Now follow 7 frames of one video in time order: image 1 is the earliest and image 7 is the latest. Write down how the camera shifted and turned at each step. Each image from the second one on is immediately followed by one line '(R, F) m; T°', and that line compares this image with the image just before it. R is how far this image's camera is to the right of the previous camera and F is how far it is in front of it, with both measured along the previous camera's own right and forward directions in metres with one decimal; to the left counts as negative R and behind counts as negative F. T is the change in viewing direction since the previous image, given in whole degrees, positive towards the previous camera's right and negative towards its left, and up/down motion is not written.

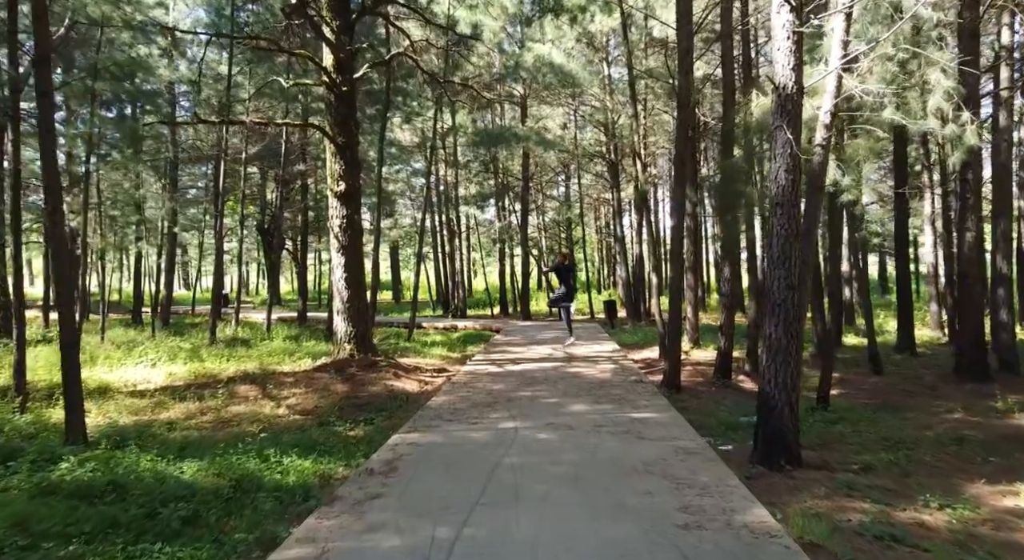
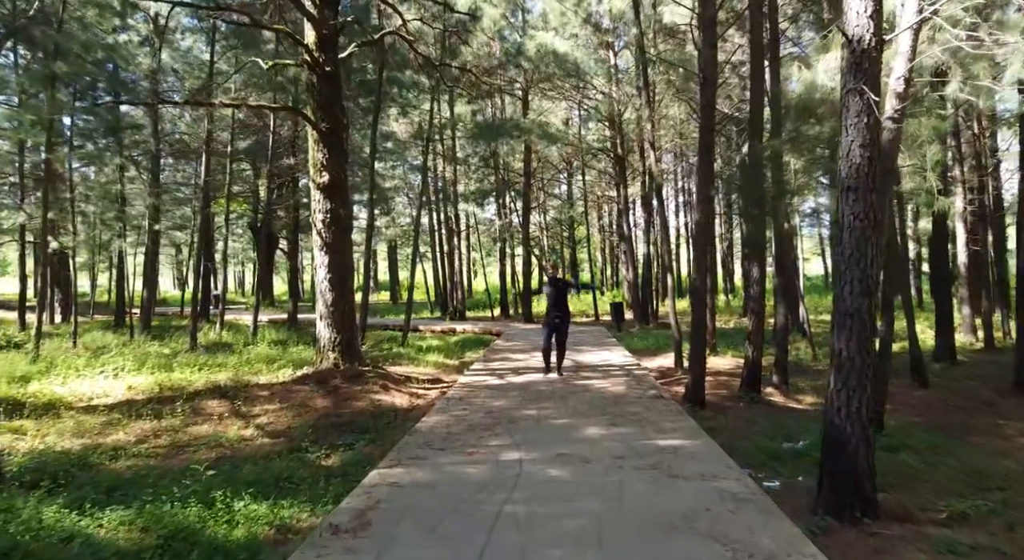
(0.0, +1.1) m; 0°
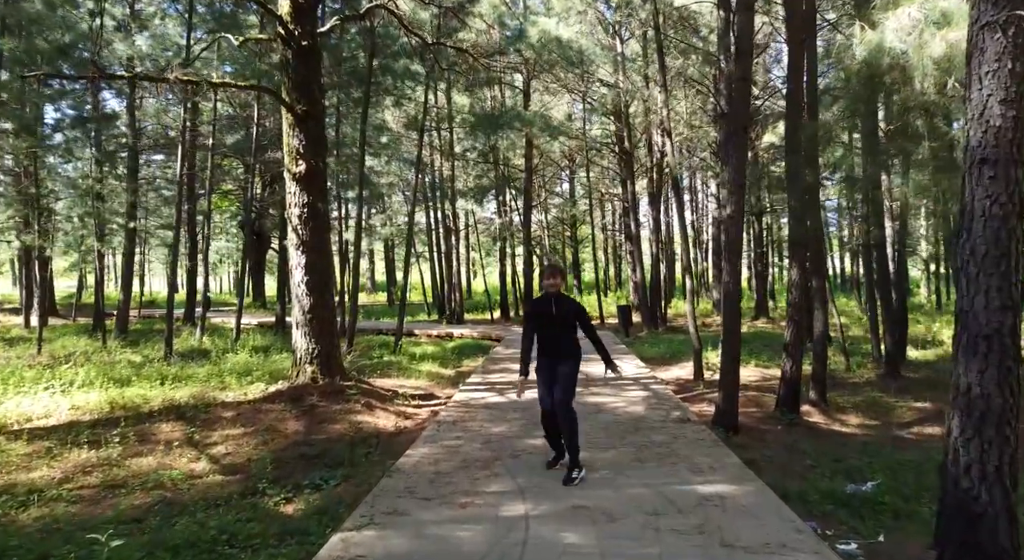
(0.0, +1.2) m; 0°
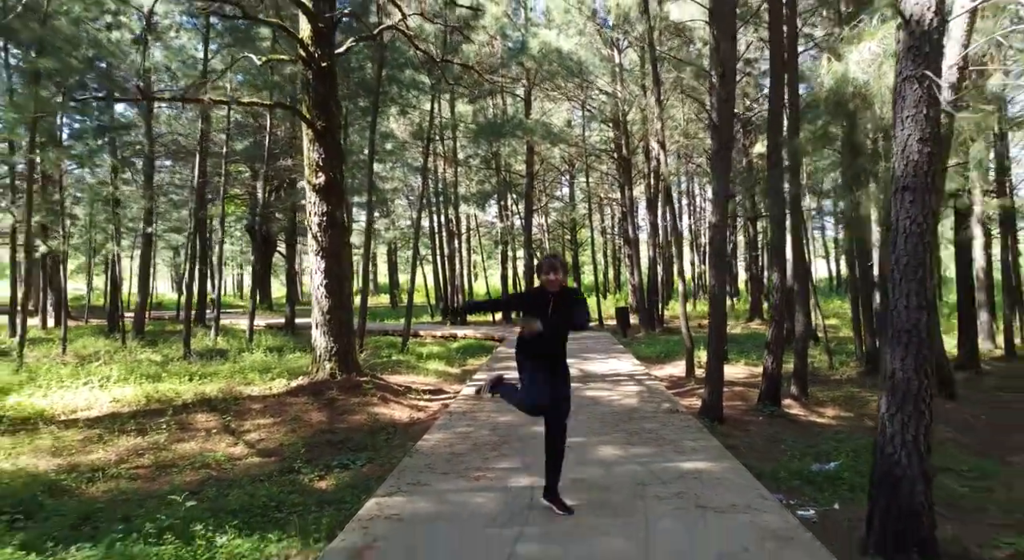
(-0.1, -0.7) m; 0°
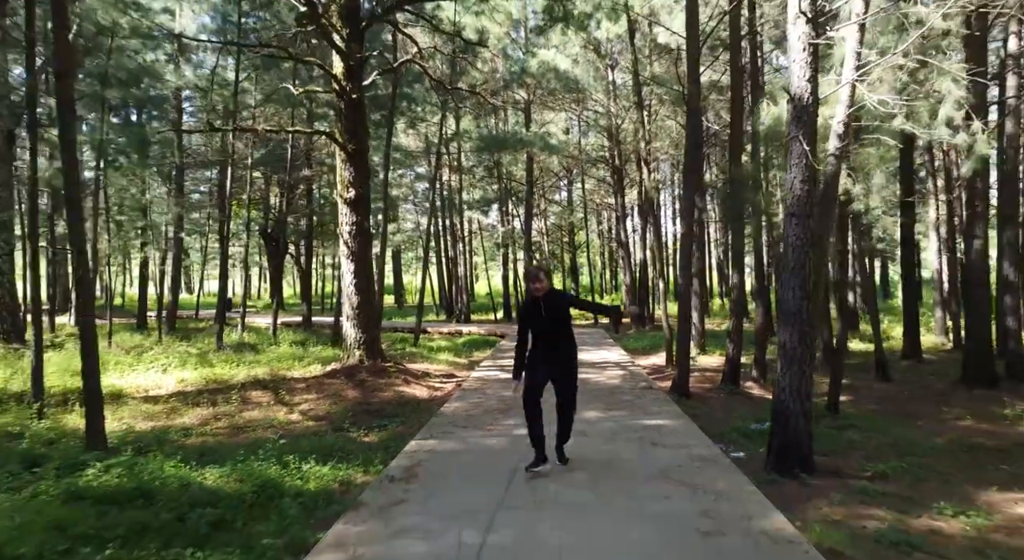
(0.0, -1.7) m; 0°
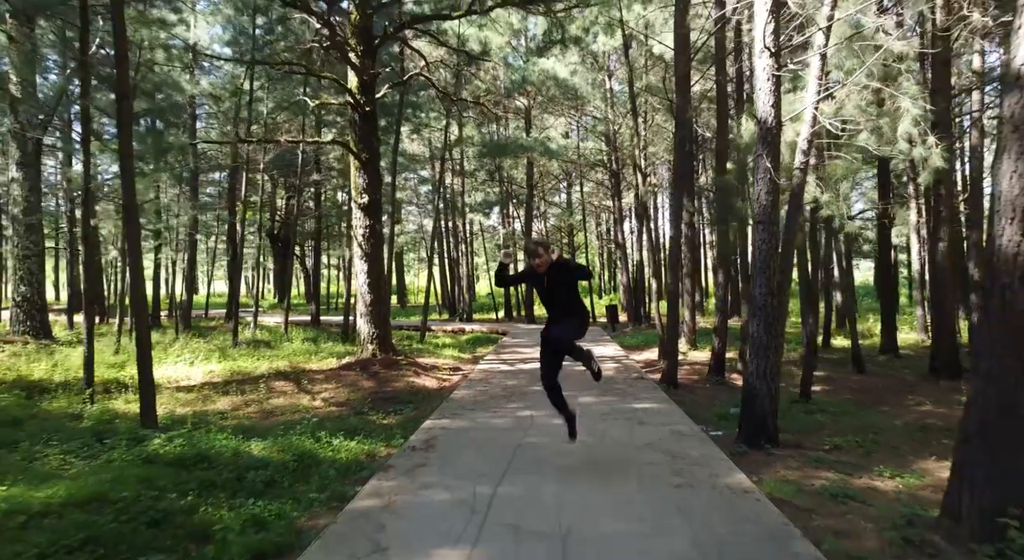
(0.0, -0.9) m; 0°
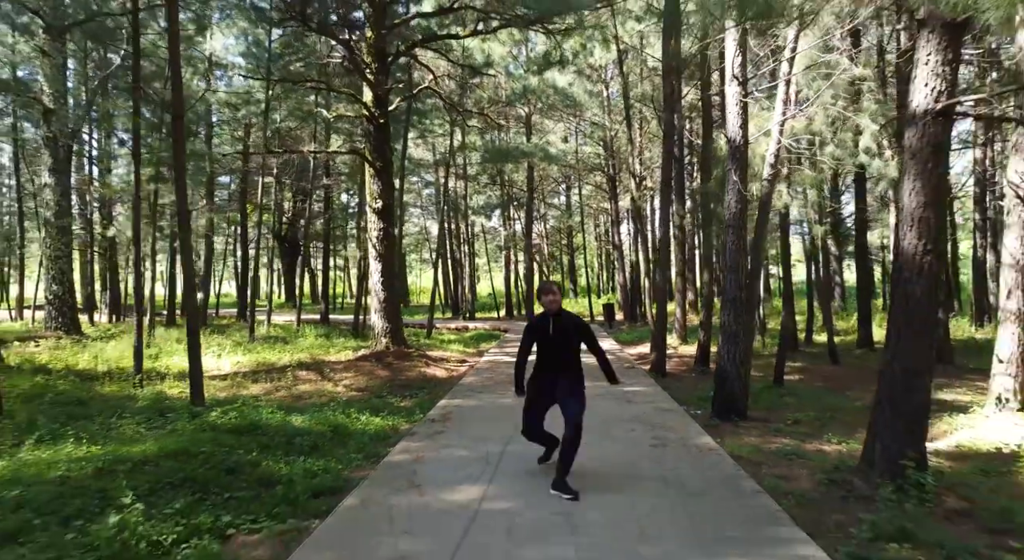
(0.0, -1.0) m; 0°
